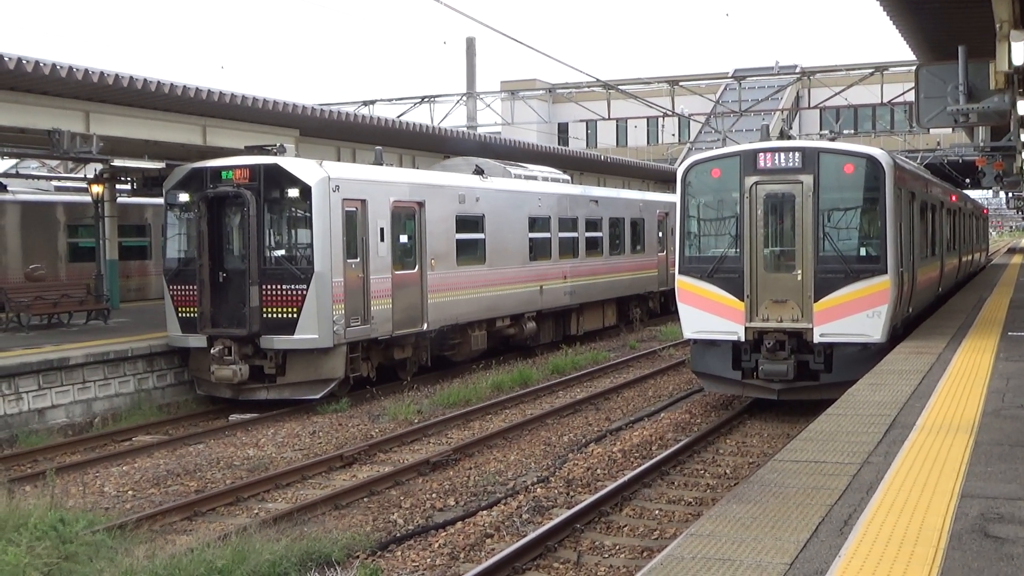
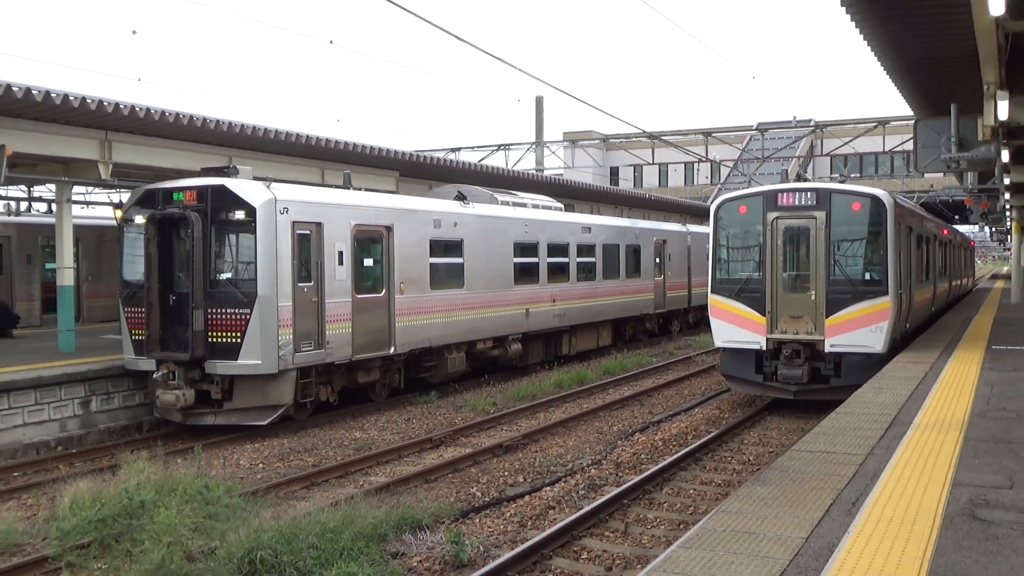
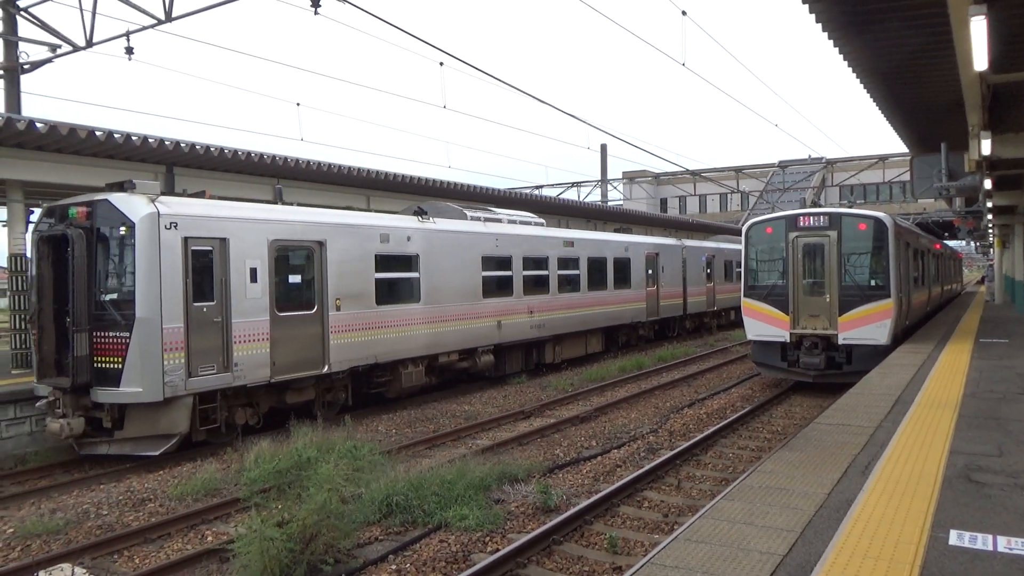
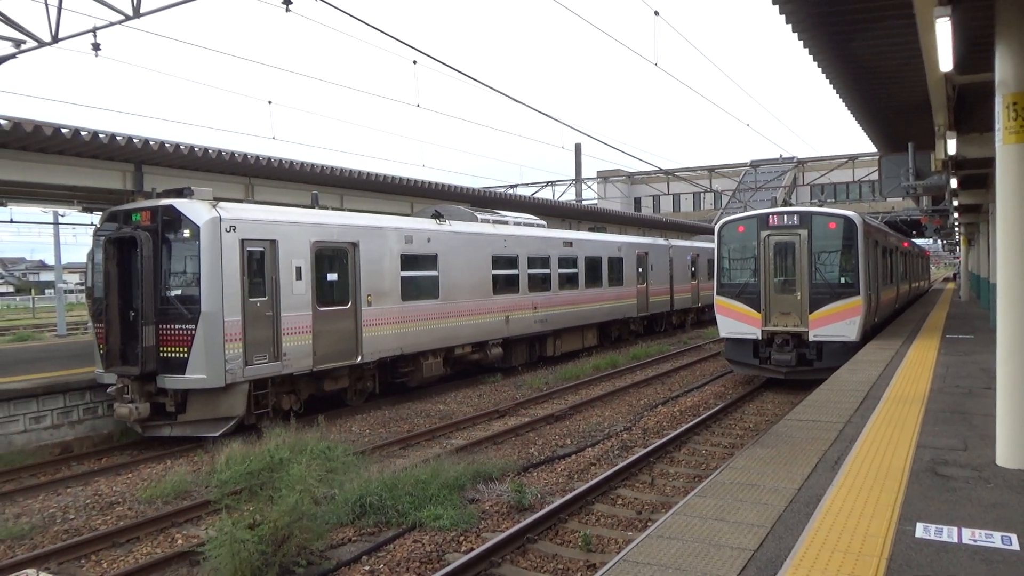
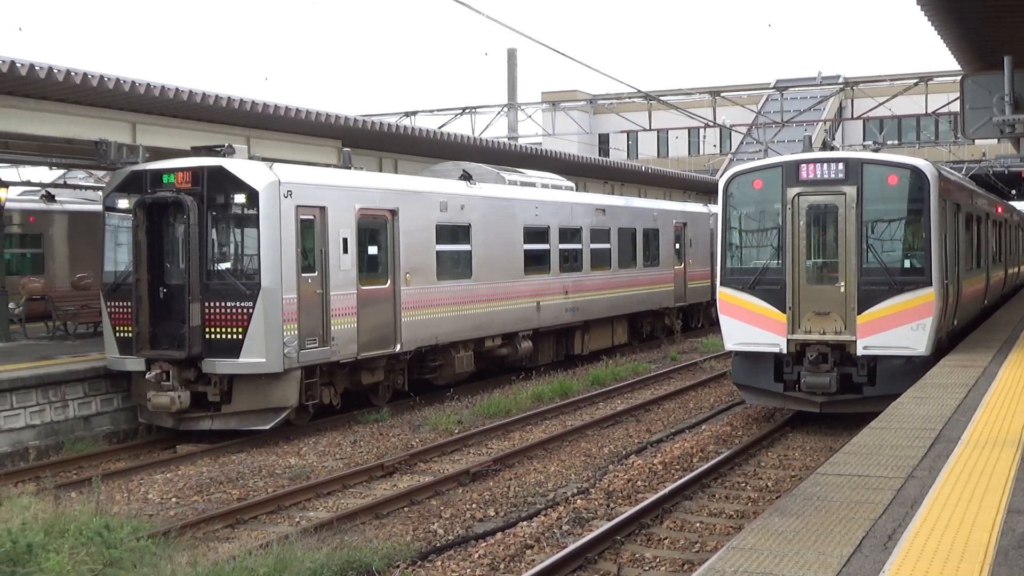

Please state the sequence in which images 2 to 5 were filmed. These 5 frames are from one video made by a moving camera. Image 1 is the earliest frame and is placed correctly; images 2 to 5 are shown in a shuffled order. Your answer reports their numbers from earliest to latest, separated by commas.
5, 2, 4, 3
